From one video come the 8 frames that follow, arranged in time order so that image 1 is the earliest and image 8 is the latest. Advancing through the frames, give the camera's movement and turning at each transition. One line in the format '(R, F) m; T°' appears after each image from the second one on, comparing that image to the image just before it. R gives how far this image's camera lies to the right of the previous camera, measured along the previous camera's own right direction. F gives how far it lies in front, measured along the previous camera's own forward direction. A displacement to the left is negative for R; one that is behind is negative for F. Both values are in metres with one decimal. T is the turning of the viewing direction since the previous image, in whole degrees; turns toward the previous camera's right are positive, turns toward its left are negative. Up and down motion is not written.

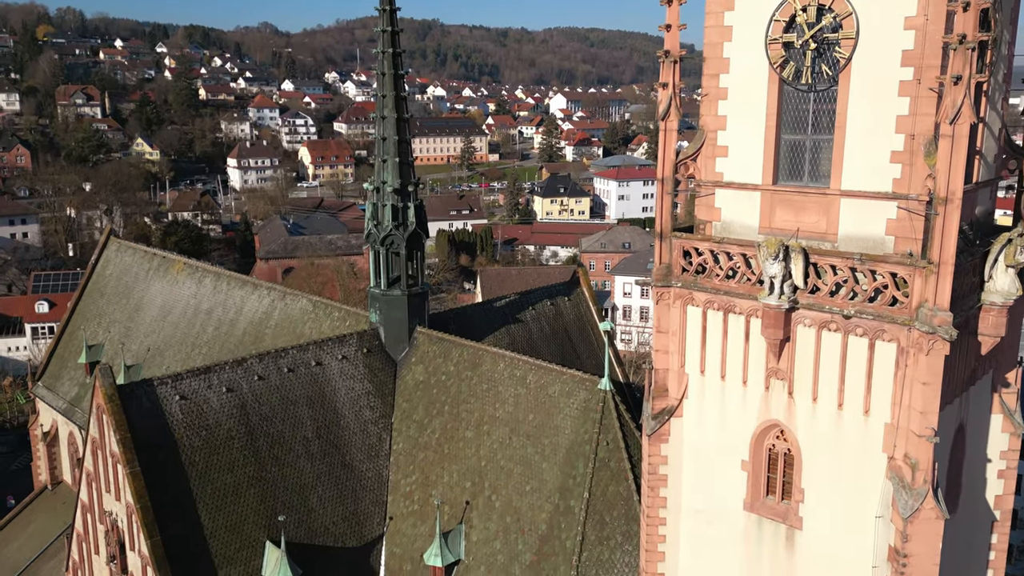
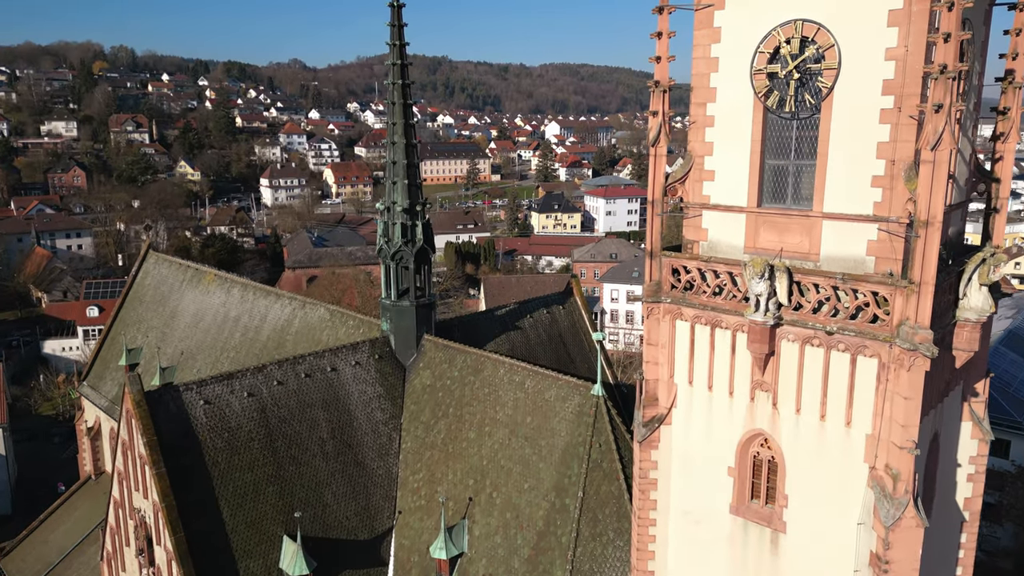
(0.0, -0.3) m; 0°
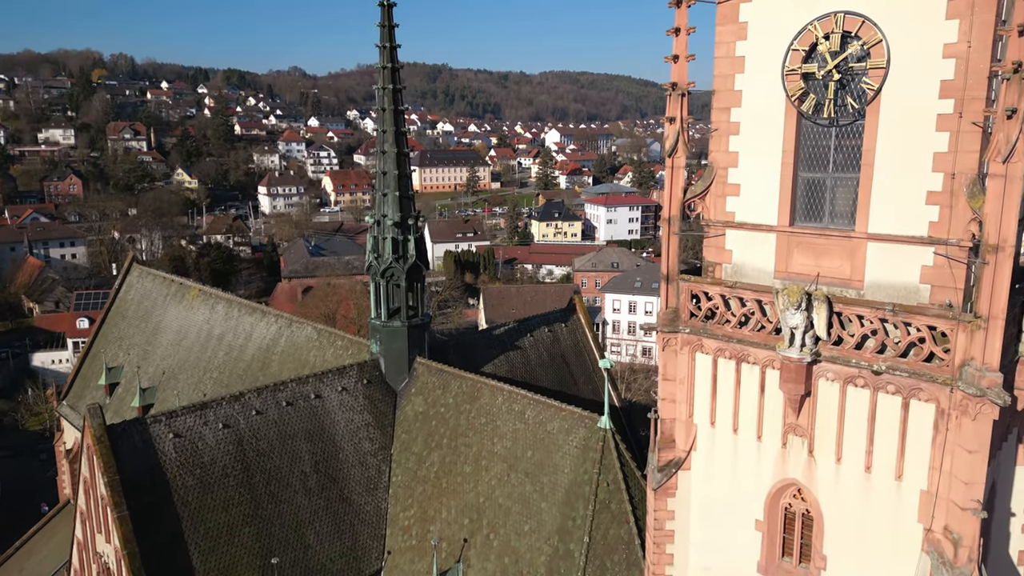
(0.0, +0.7) m; 0°
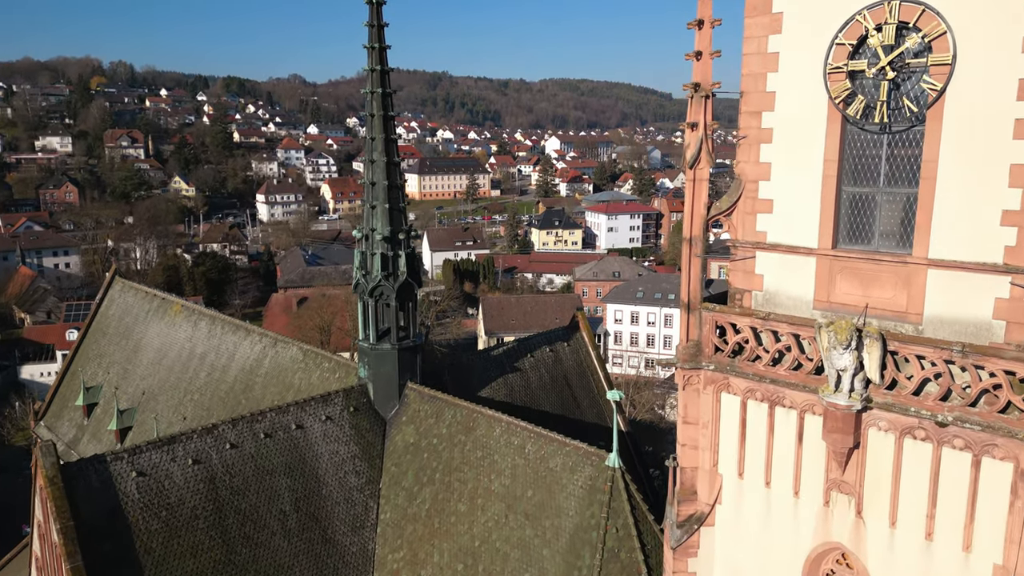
(0.0, +0.7) m; 0°
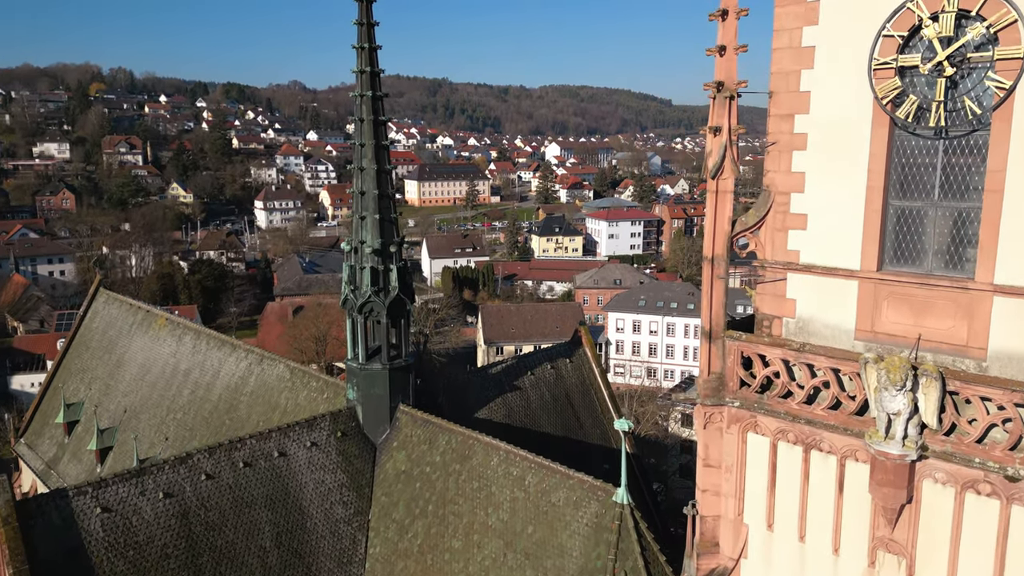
(0.0, +0.6) m; 0°
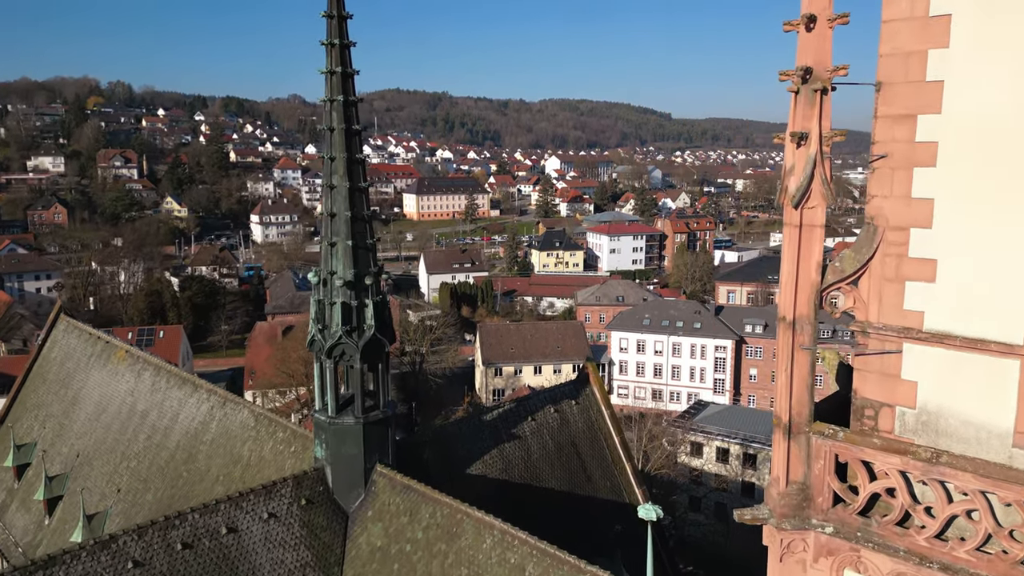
(0.0, +1.3) m; 0°
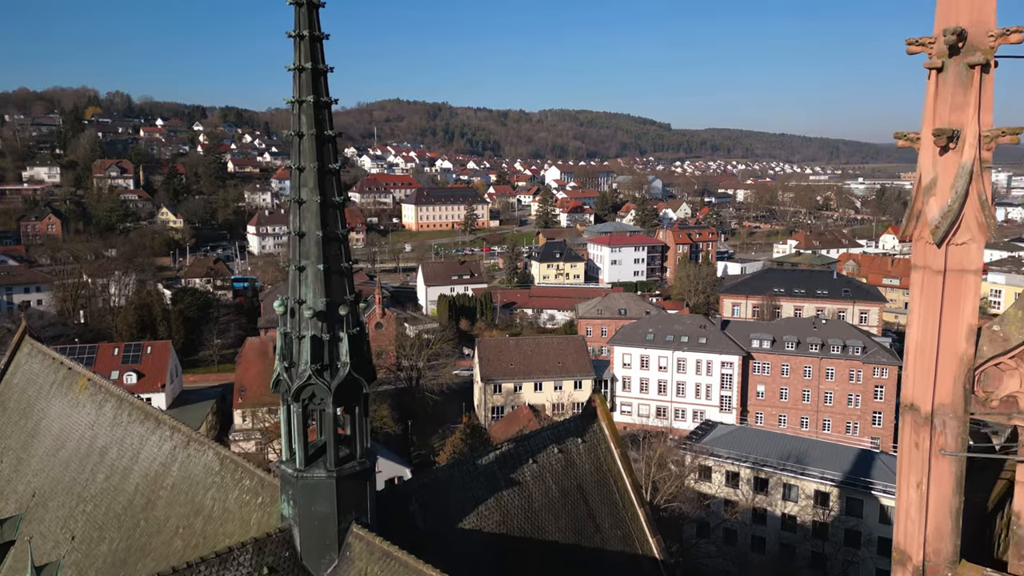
(0.0, +1.0) m; 0°
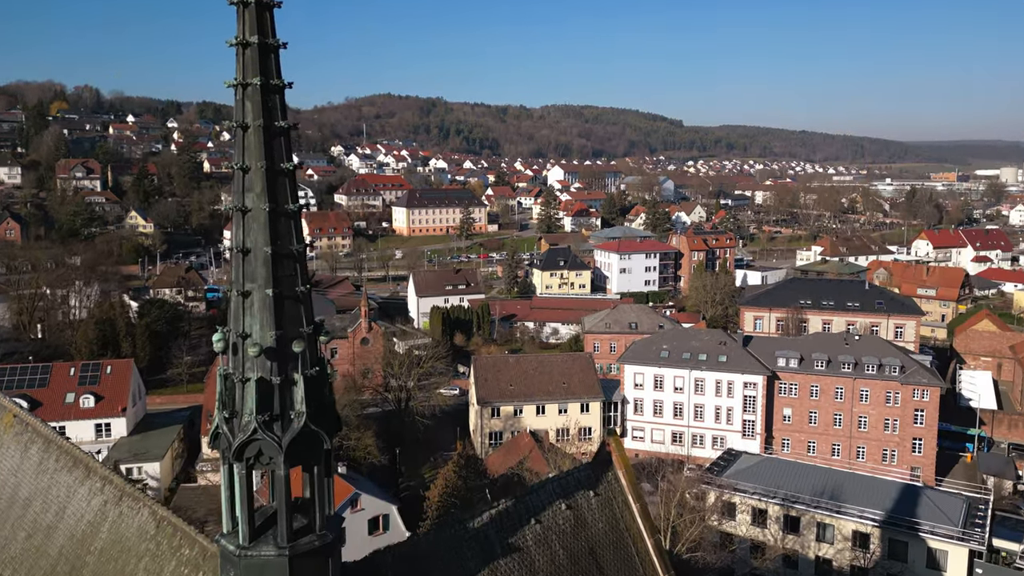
(+0.4, +4.3) m; 0°
